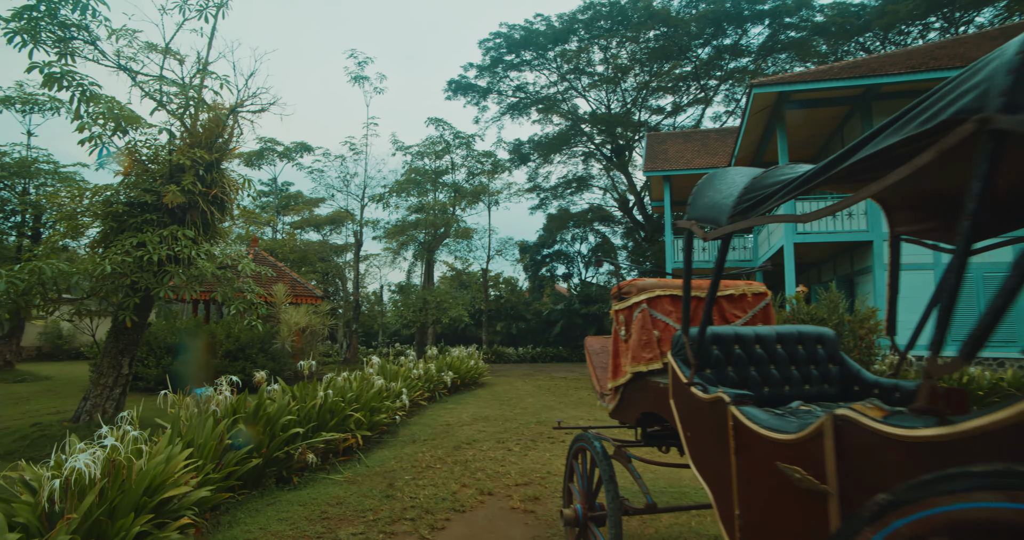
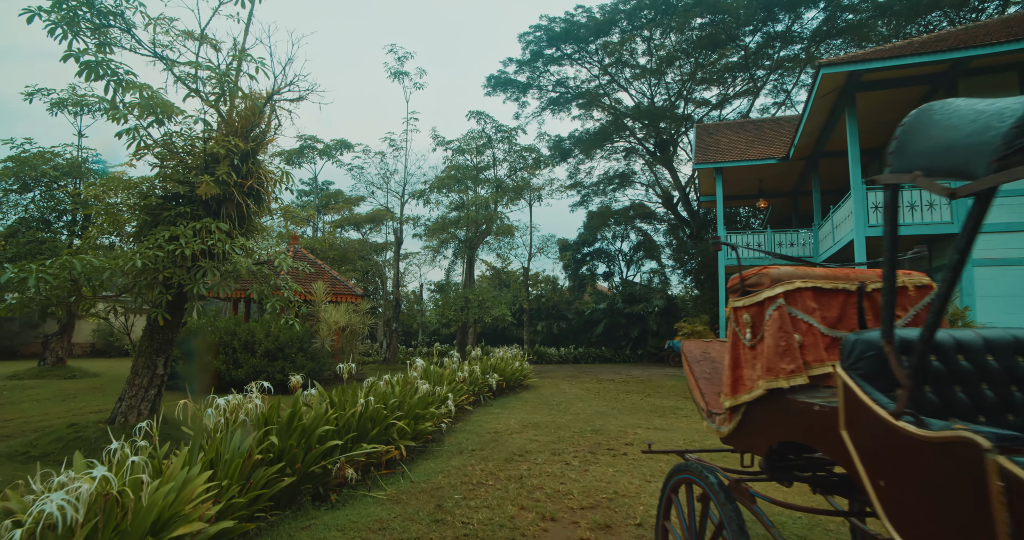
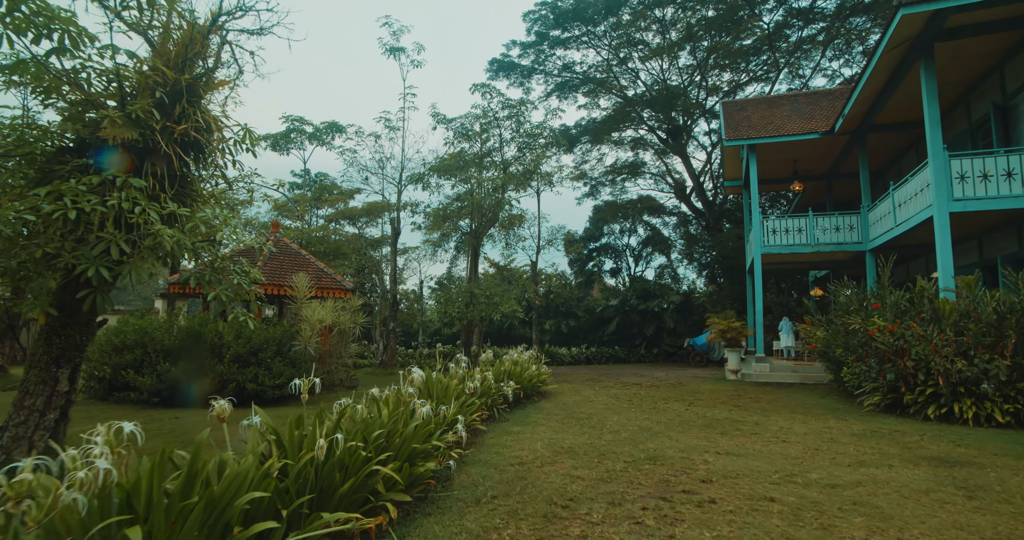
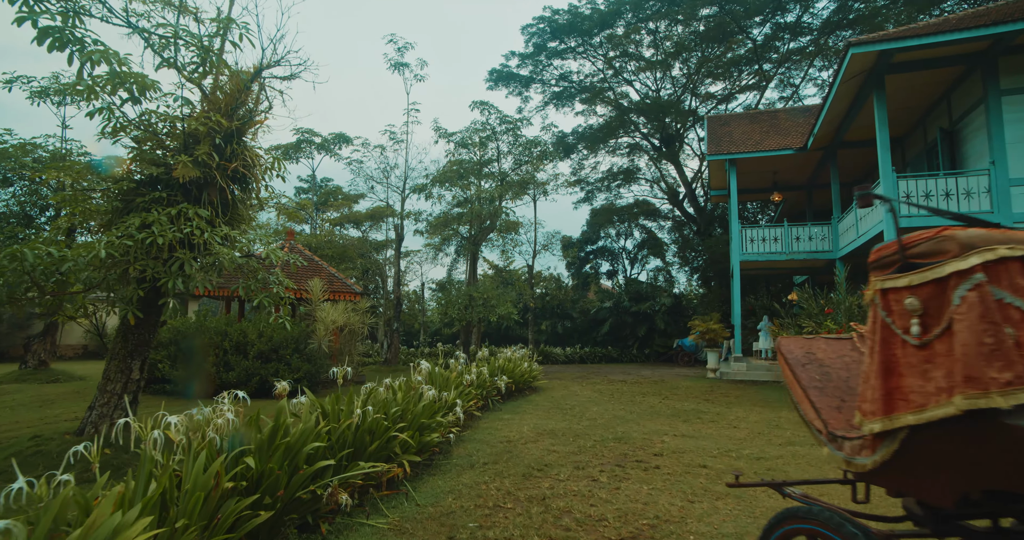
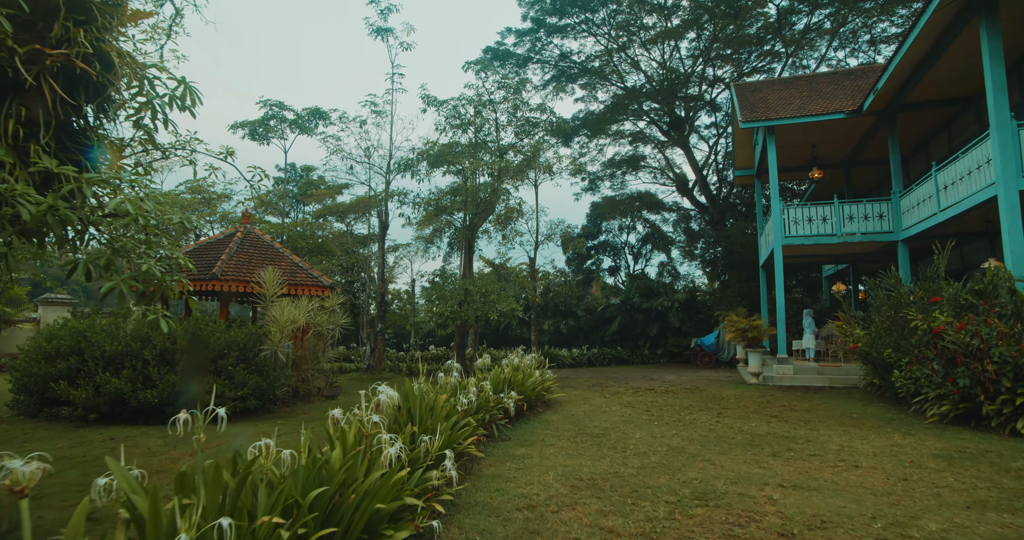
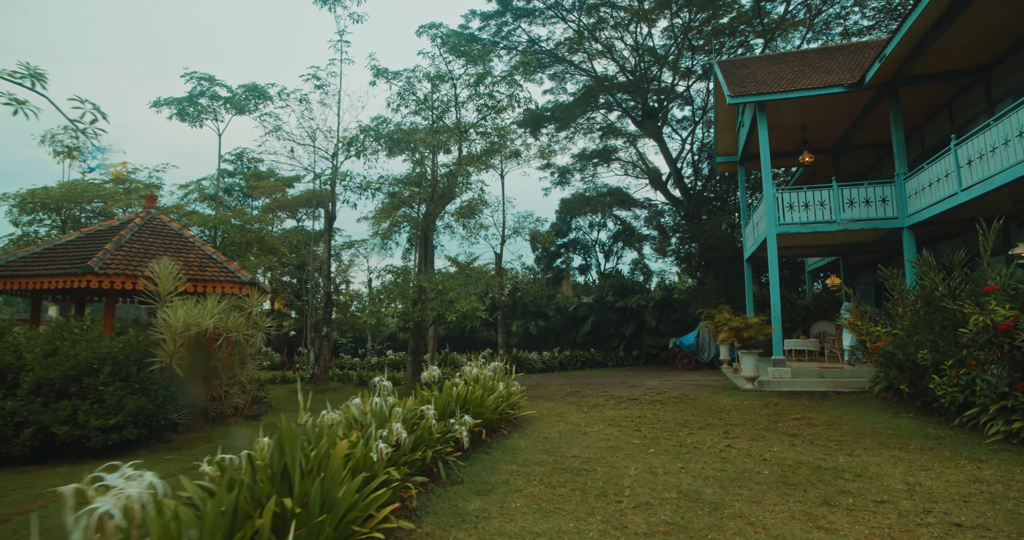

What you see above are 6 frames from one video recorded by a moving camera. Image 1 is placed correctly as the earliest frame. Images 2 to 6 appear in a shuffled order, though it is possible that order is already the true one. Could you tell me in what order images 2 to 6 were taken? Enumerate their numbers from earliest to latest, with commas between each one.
2, 4, 3, 5, 6
